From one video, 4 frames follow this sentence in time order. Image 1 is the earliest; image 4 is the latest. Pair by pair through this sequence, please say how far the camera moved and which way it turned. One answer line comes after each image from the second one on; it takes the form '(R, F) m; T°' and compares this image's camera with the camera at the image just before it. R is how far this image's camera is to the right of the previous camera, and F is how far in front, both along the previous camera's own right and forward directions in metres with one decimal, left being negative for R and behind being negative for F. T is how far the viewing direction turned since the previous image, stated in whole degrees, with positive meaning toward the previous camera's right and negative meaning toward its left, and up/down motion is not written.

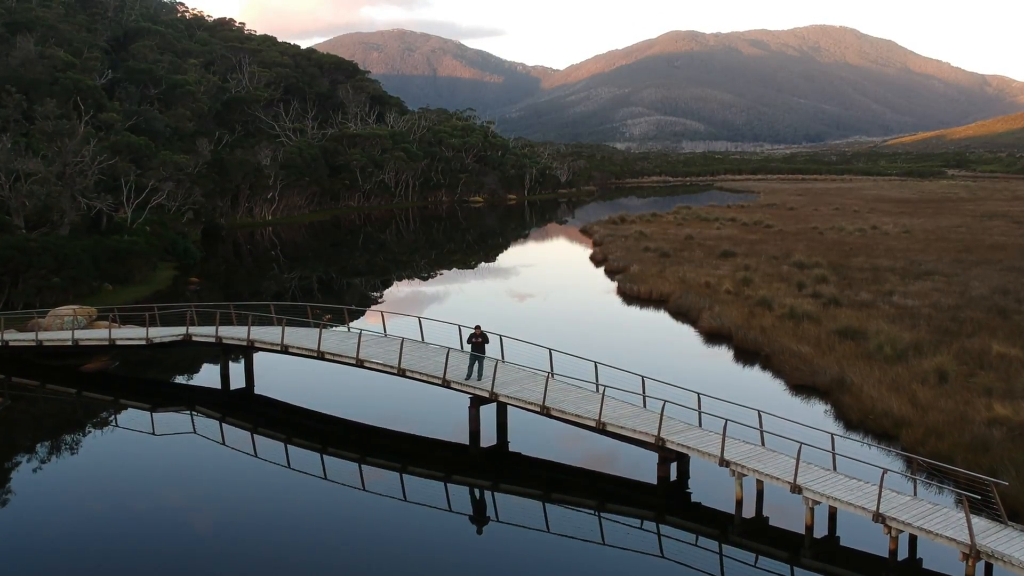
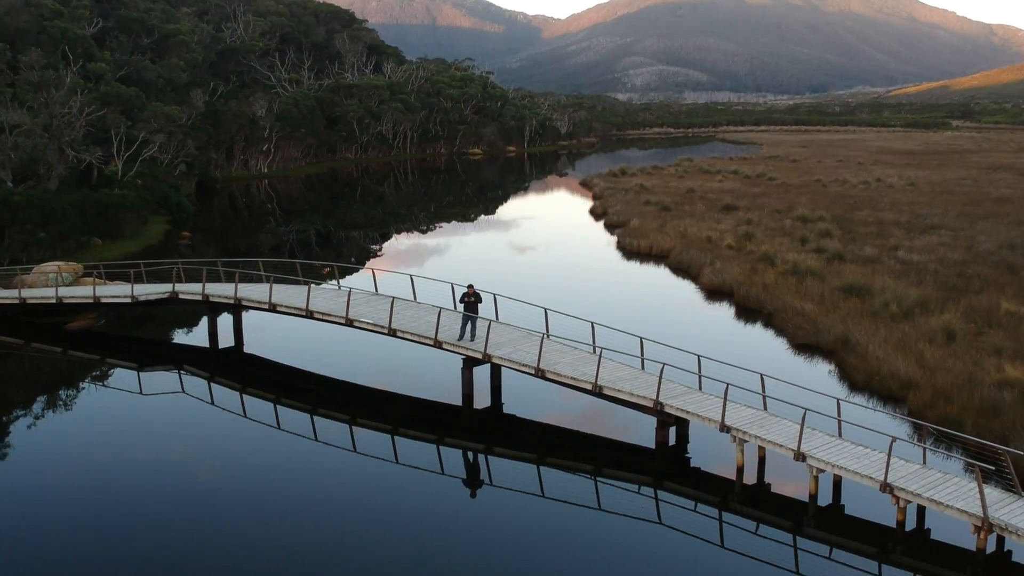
(+0.1, +0.7) m; 0°
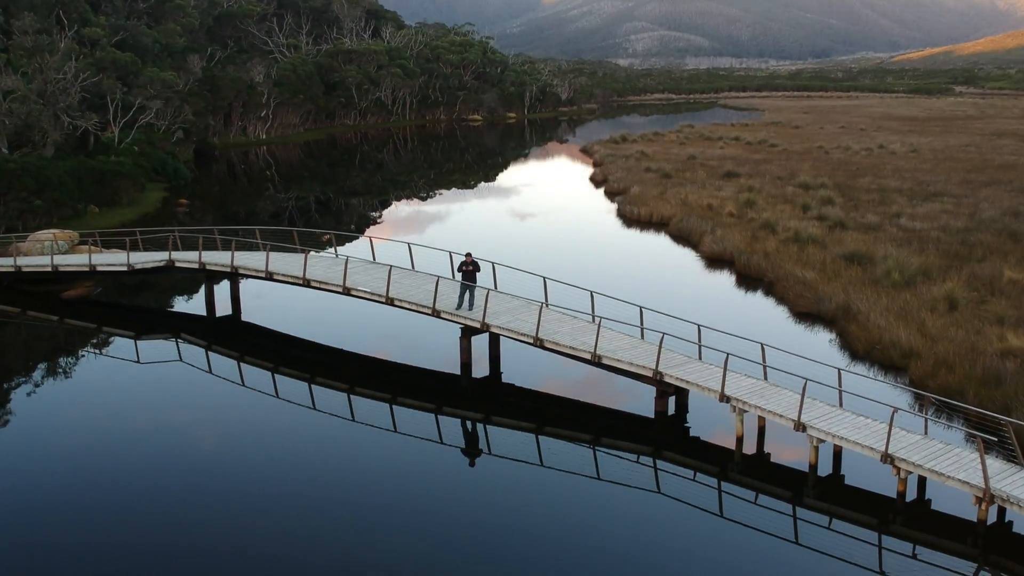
(0.0, +0.2) m; 0°
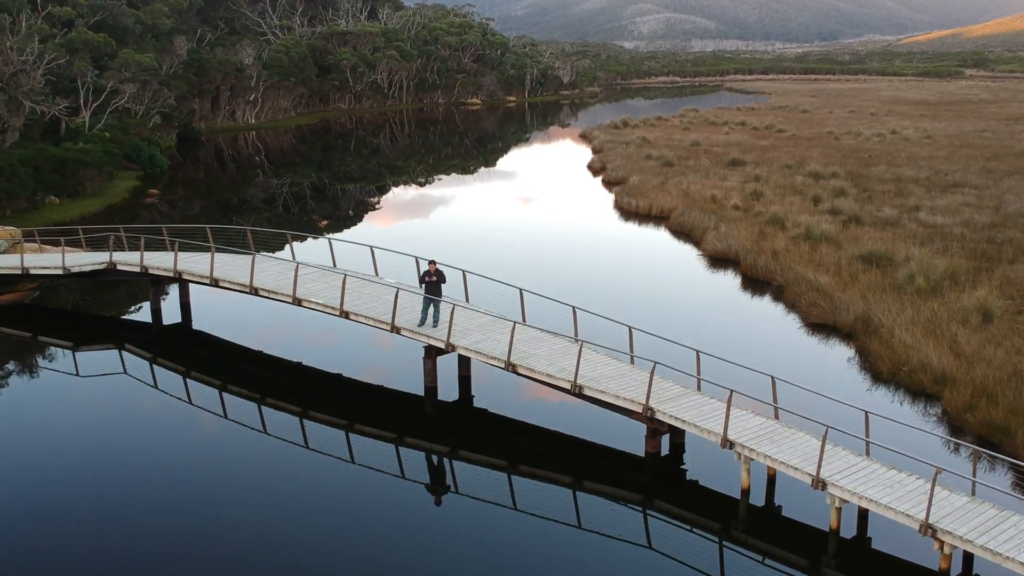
(+0.6, +2.4) m; 0°
